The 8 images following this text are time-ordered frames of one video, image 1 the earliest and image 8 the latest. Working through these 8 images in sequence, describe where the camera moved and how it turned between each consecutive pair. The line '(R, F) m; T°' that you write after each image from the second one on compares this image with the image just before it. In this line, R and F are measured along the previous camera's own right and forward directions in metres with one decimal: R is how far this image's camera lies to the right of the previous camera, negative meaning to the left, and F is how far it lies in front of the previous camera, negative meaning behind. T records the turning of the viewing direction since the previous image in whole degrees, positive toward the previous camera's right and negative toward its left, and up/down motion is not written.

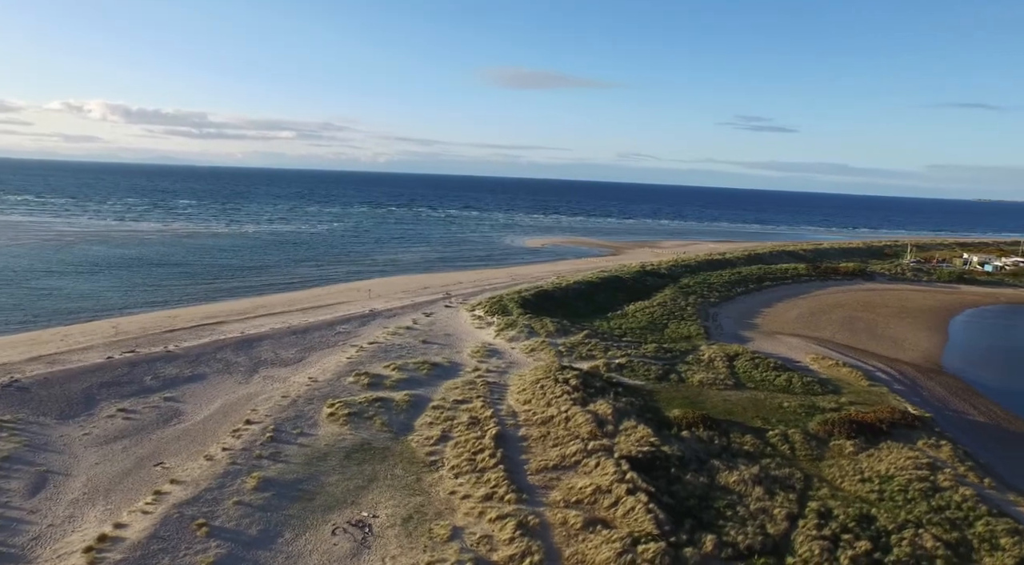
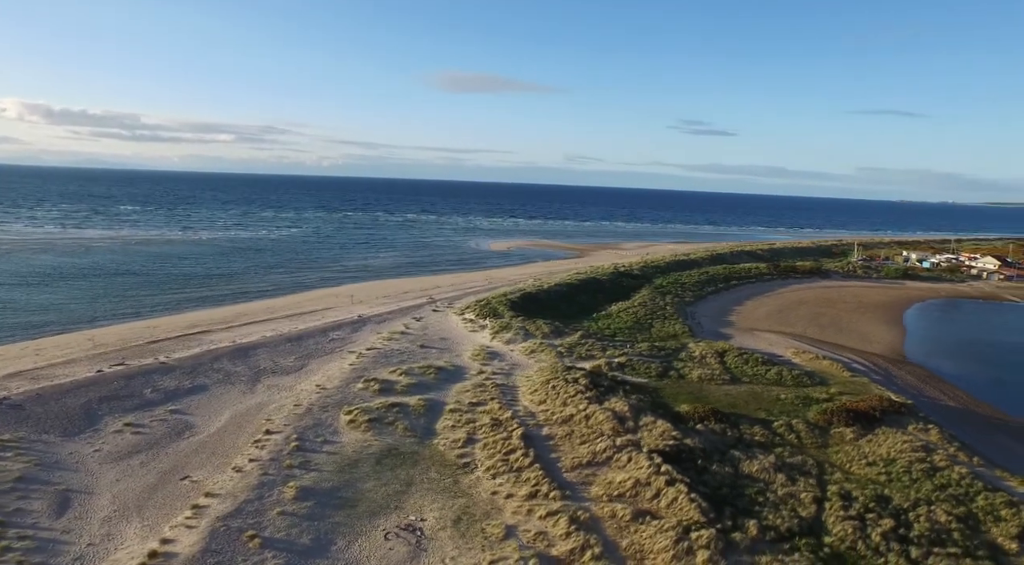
(-1.8, -0.4) m; +5°
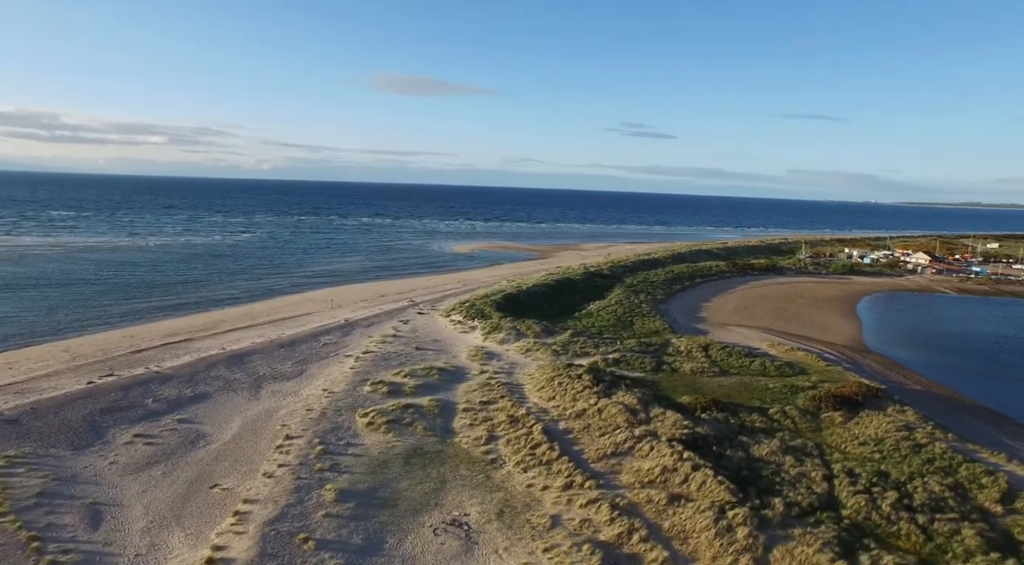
(-1.8, -0.5) m; +5°
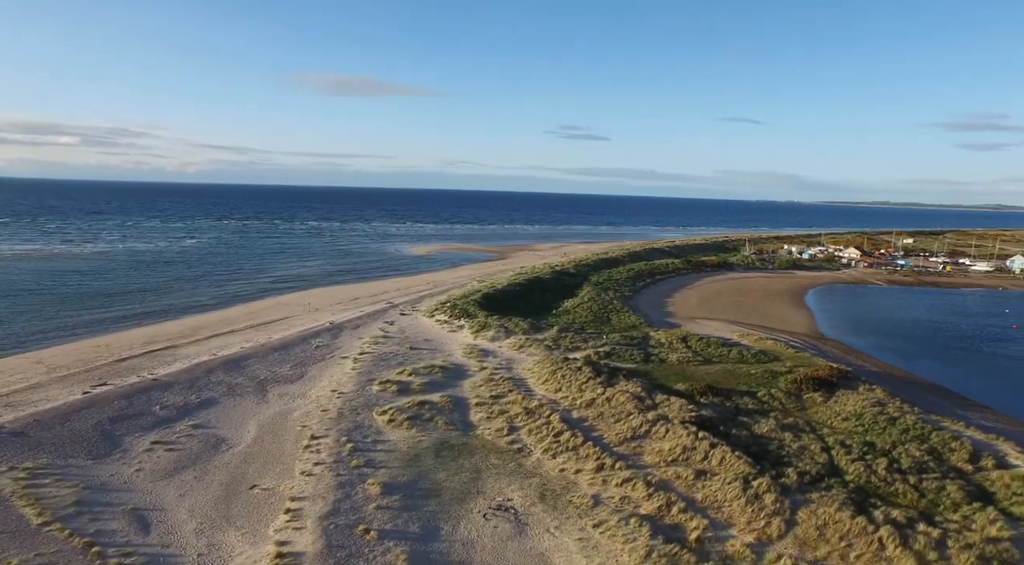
(-2.1, -0.7) m; +6°
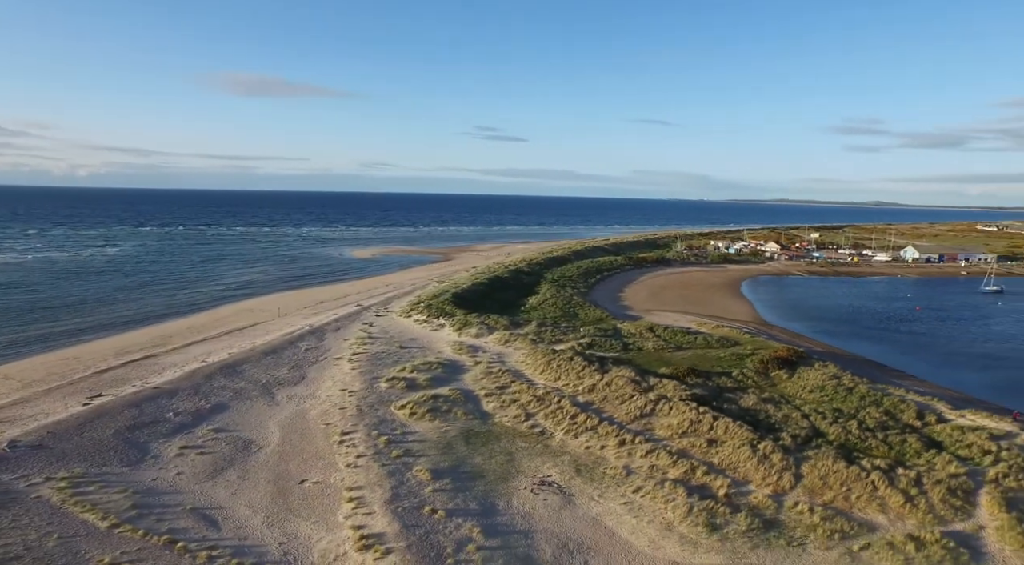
(-2.7, -1.1) m; +8°
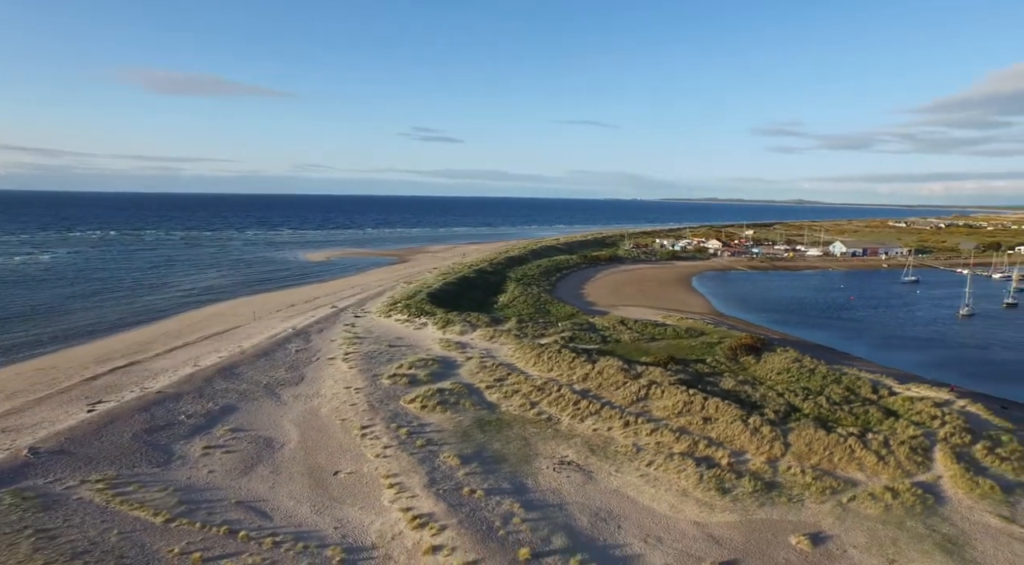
(-2.1, -1.1) m; +6°
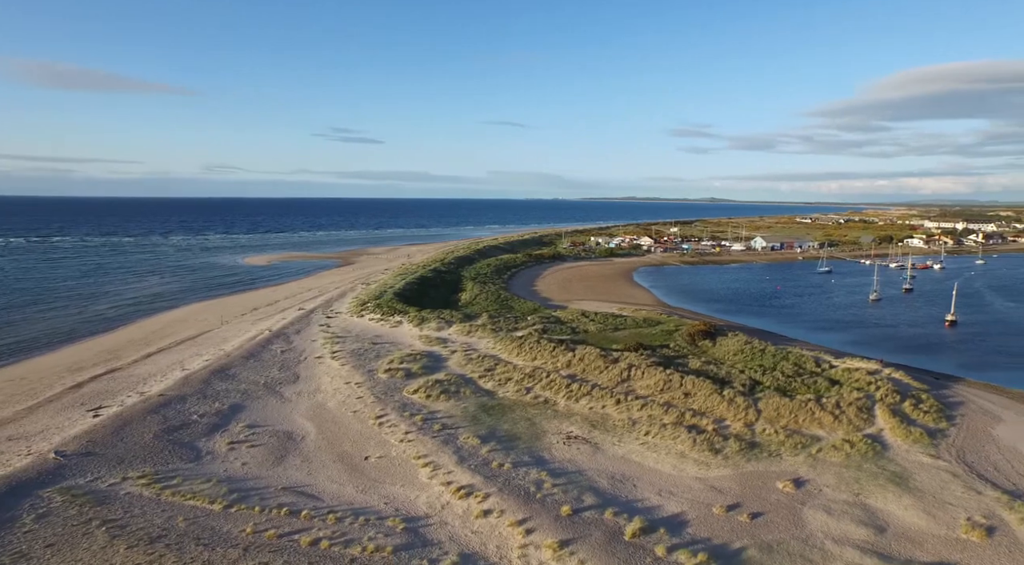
(-2.5, -1.5) m; +8°
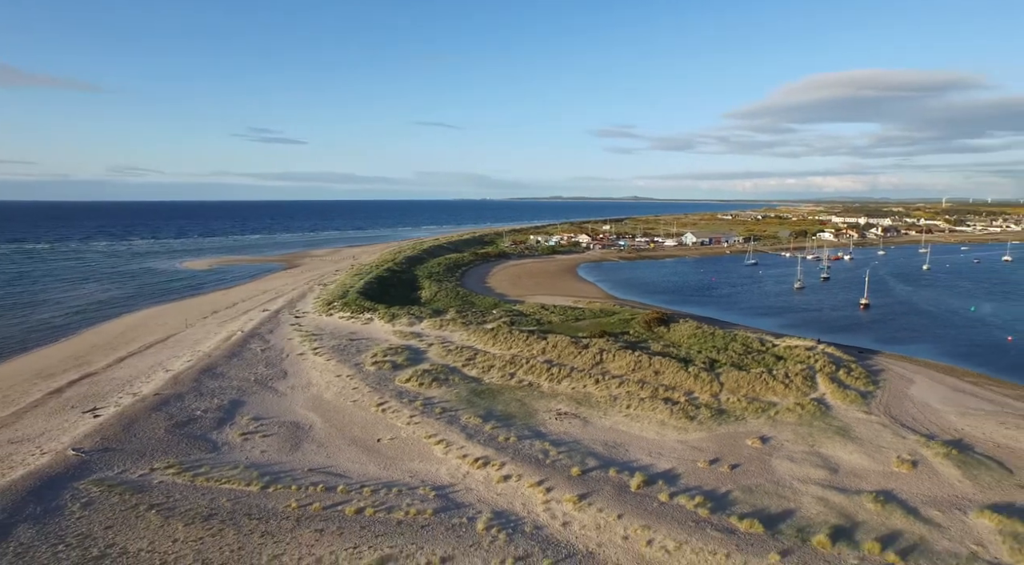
(-2.1, -1.5) m; +7°
